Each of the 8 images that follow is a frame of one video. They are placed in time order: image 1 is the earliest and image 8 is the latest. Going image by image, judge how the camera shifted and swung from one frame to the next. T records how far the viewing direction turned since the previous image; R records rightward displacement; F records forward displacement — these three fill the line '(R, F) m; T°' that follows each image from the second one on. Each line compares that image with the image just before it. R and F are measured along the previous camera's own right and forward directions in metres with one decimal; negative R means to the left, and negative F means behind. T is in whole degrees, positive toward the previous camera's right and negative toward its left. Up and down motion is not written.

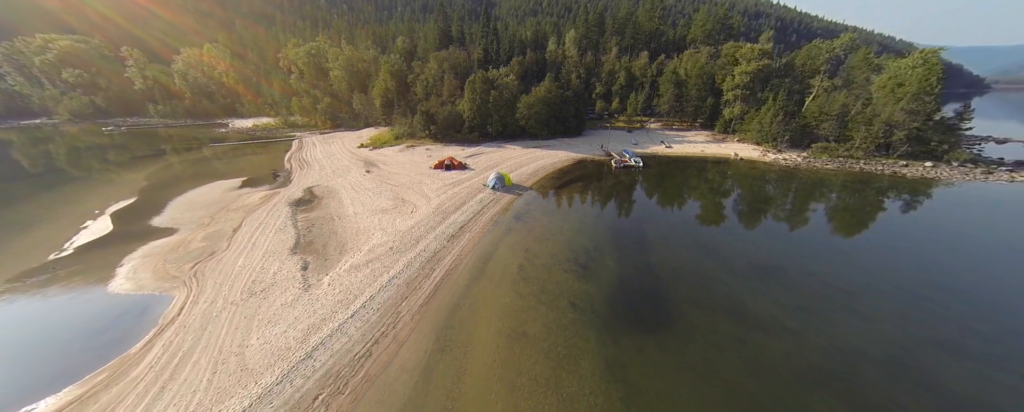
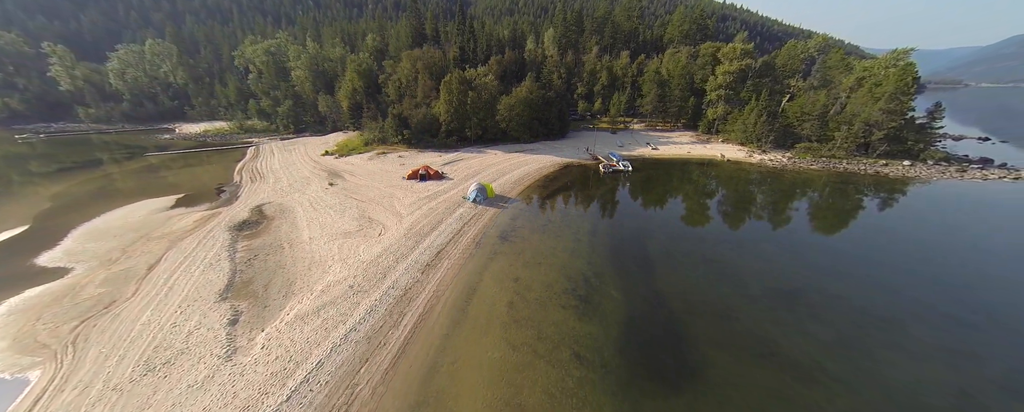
(-0.2, +3.5) m; +4°
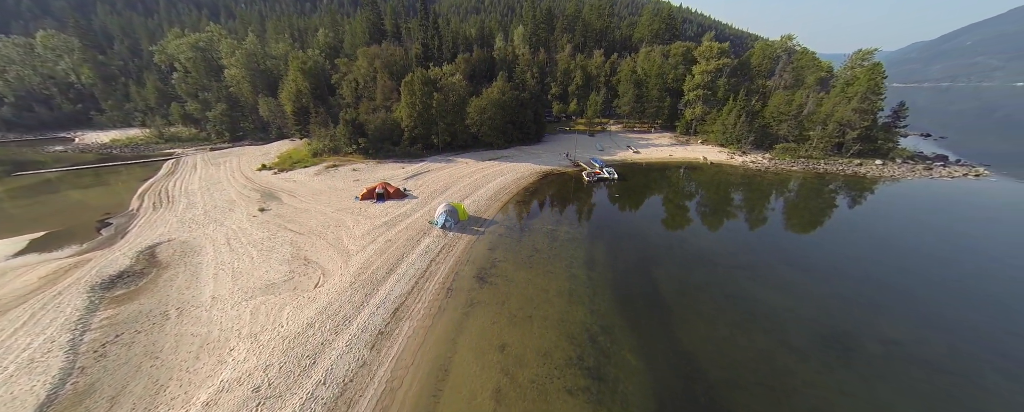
(-0.3, +5.1) m; +5°
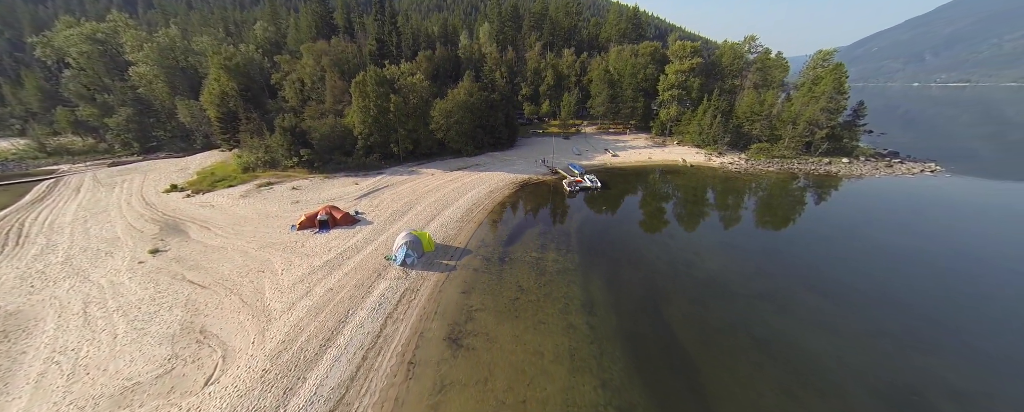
(-0.3, +4.6) m; +6°
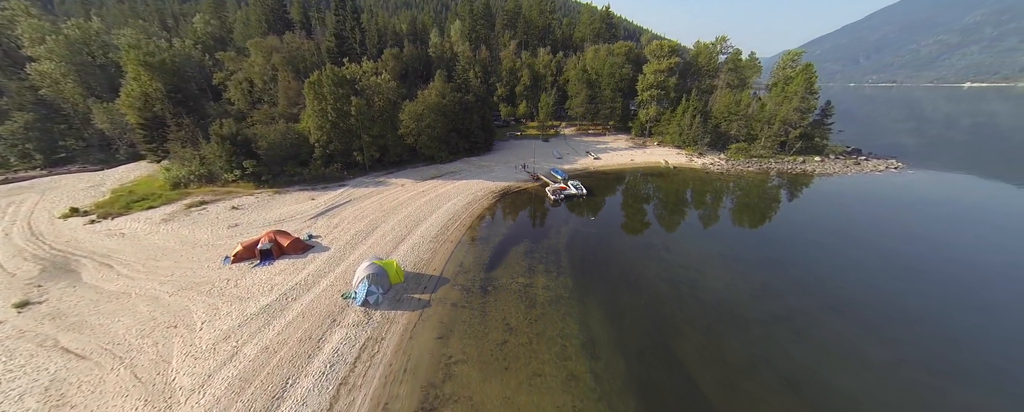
(-0.3, +3.1) m; +4°
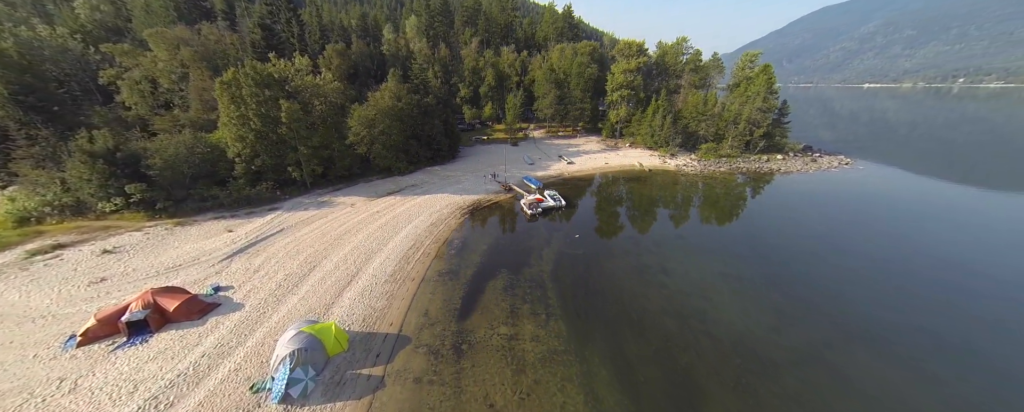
(-0.4, +4.2) m; +6°
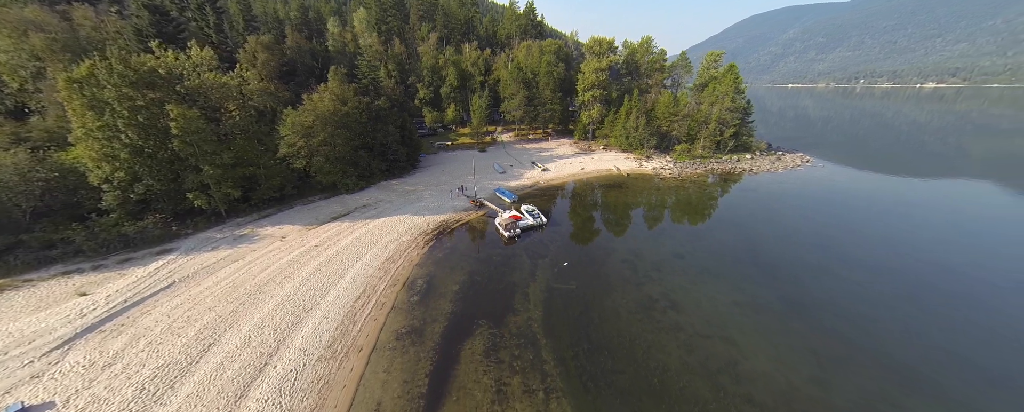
(-0.5, +4.7) m; +6°
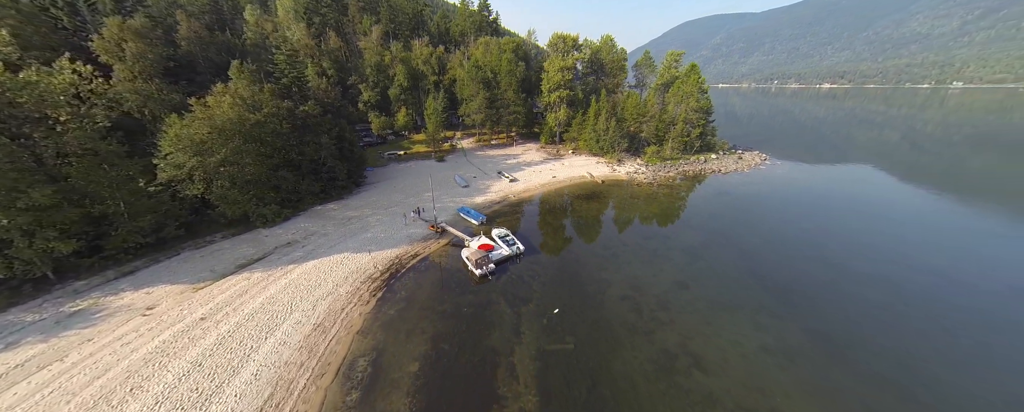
(-0.5, +5.2) m; +7°
